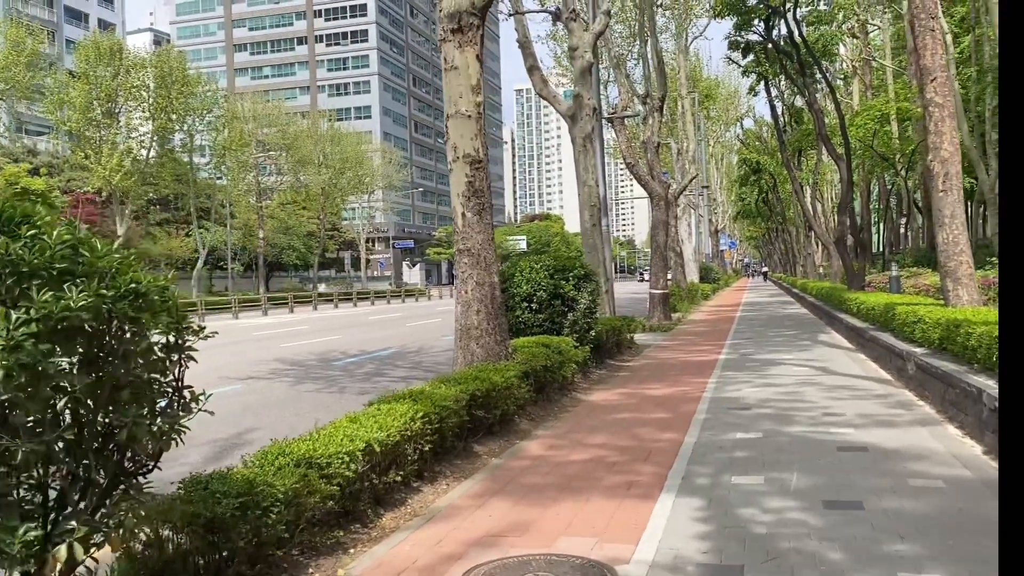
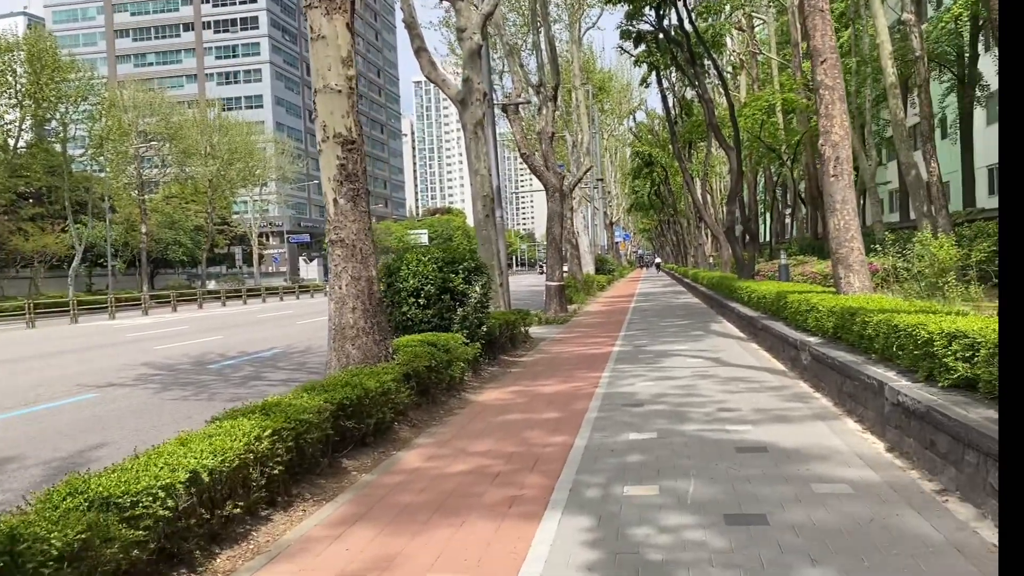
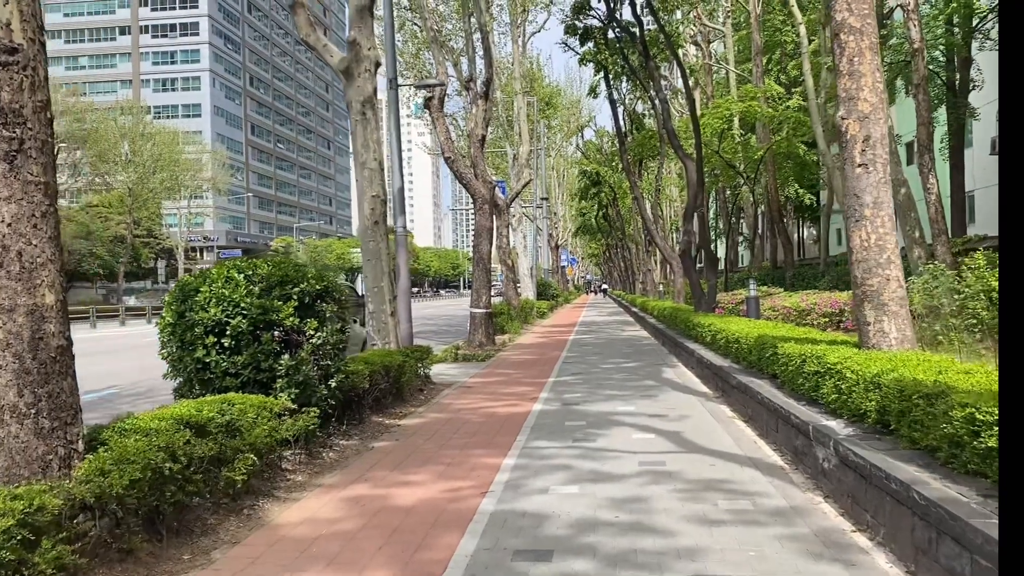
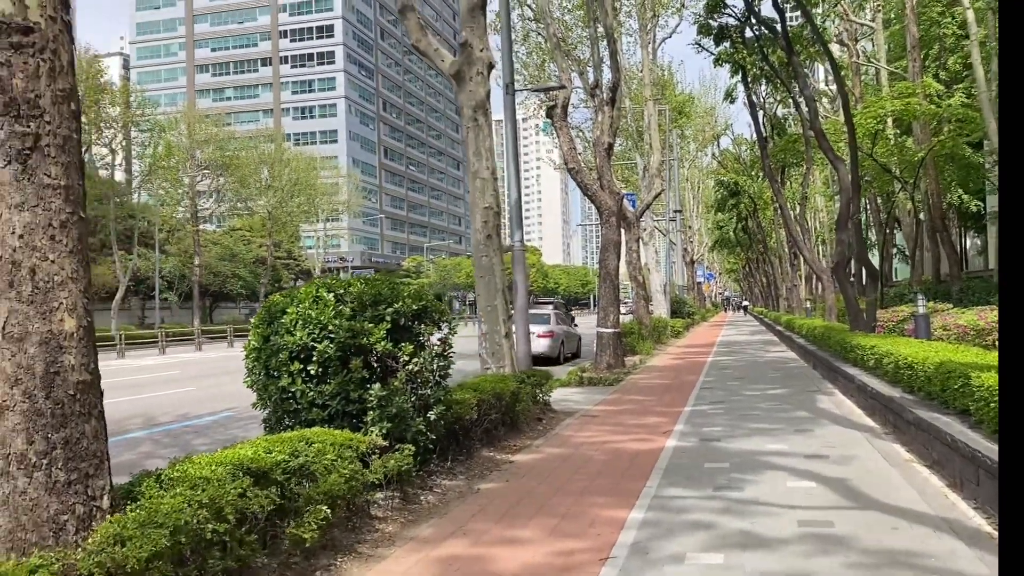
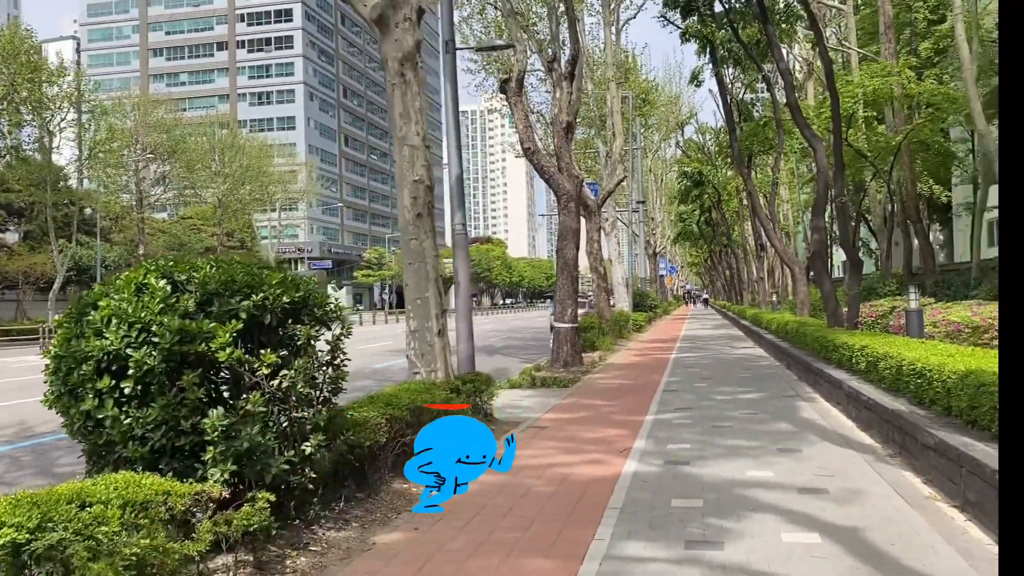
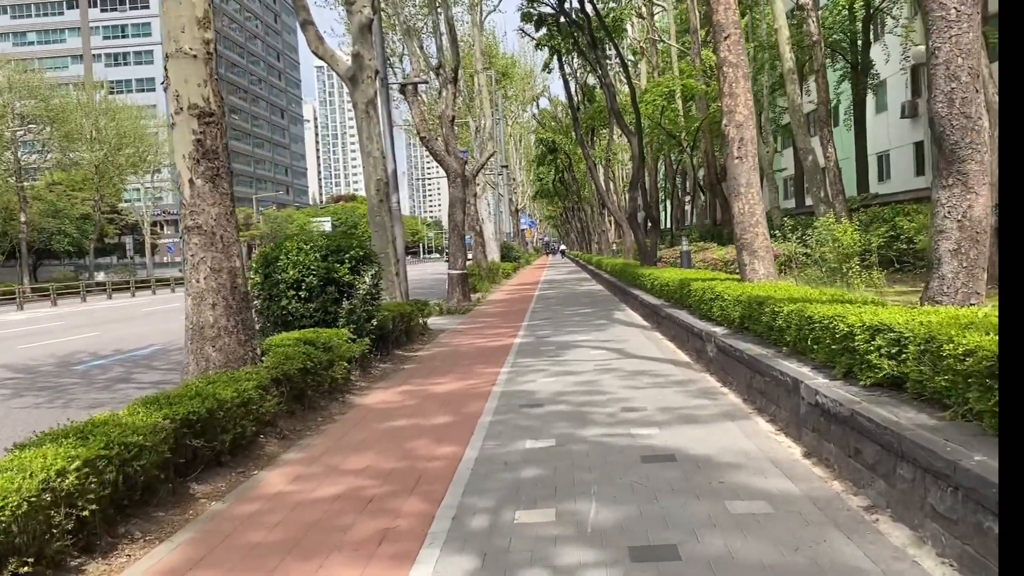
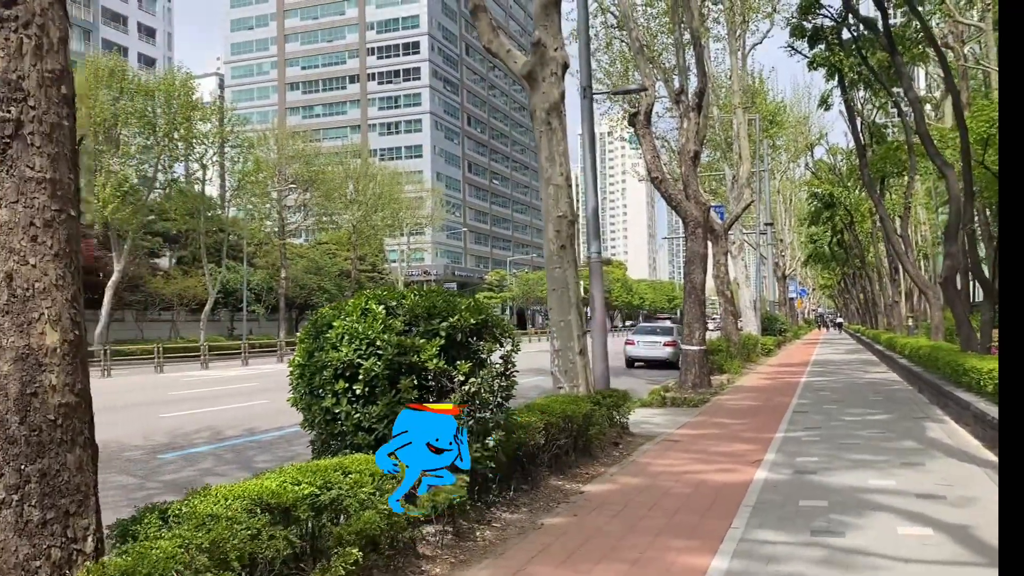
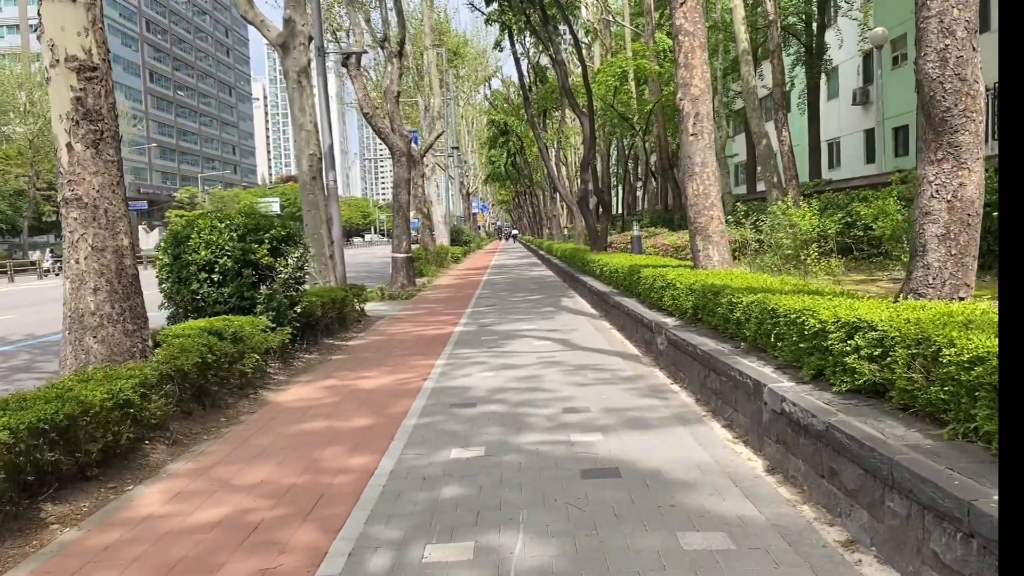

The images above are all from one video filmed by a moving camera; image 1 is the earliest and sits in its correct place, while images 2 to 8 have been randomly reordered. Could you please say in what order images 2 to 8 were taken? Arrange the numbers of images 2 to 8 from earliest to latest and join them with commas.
2, 6, 8, 3, 4, 7, 5
